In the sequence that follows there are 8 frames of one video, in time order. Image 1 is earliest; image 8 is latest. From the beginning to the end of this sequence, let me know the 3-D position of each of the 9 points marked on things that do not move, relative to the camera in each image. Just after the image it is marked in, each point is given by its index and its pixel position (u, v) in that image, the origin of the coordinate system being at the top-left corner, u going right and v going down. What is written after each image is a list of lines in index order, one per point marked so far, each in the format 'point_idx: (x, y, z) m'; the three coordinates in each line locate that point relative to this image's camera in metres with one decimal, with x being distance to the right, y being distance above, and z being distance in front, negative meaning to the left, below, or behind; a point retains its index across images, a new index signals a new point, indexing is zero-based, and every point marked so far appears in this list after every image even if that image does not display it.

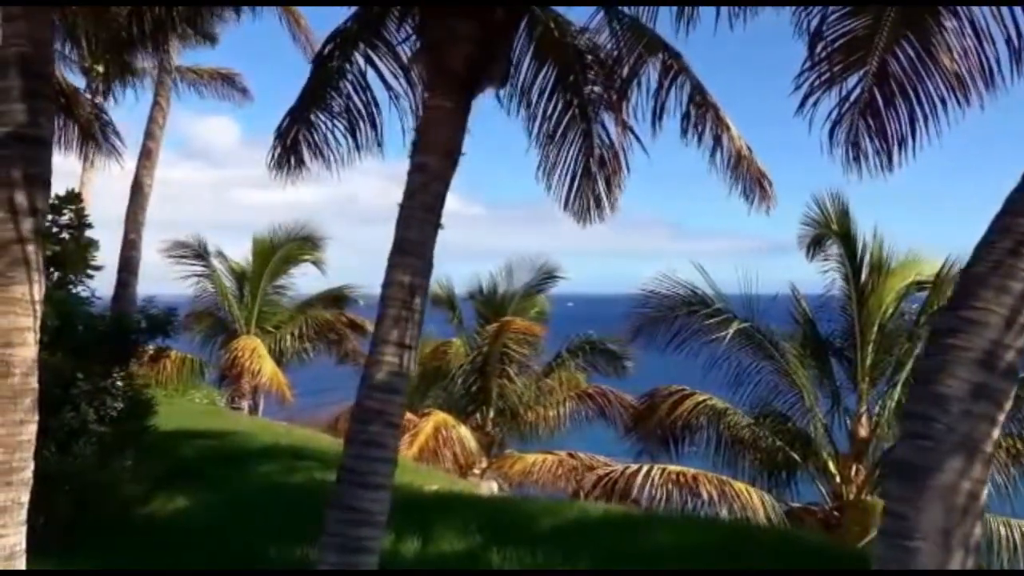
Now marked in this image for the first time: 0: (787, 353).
0: (+3.1, -0.7, +12.5) m
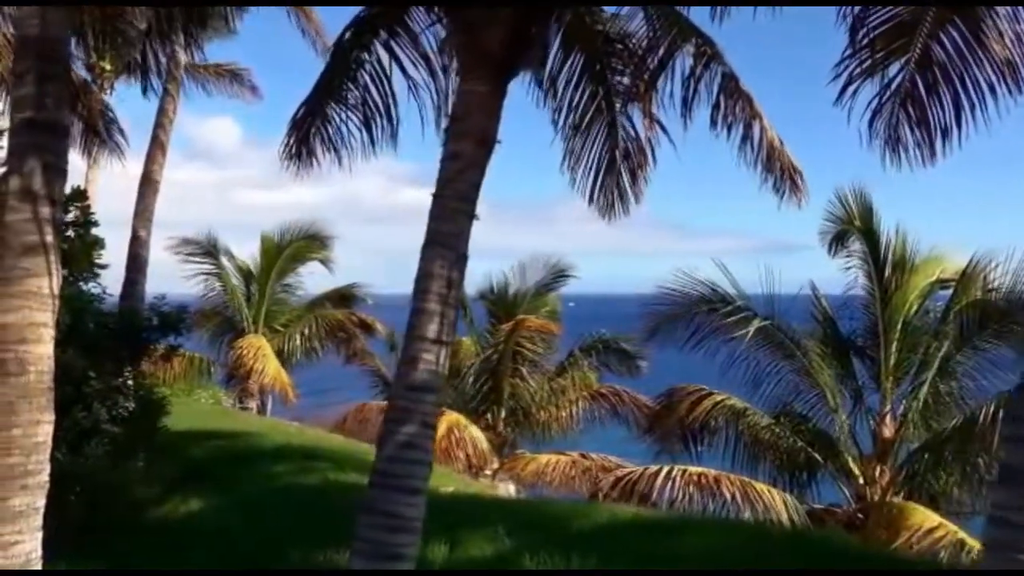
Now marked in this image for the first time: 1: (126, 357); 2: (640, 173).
0: (+3.3, -0.7, +12.3) m
1: (-3.2, -0.6, +9.1) m
2: (+1.1, +1.0, +9.2) m
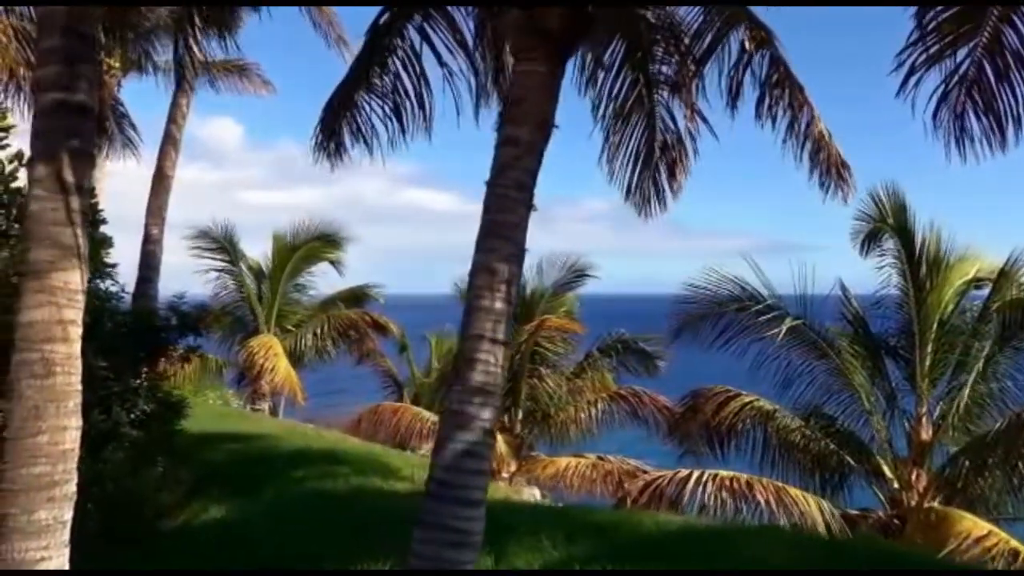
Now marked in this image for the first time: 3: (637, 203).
0: (+3.5, -0.7, +11.9) m
1: (-2.9, -0.5, +8.7) m
2: (+1.3, +1.0, +8.9) m
3: (+1.0, +0.7, +9.2) m
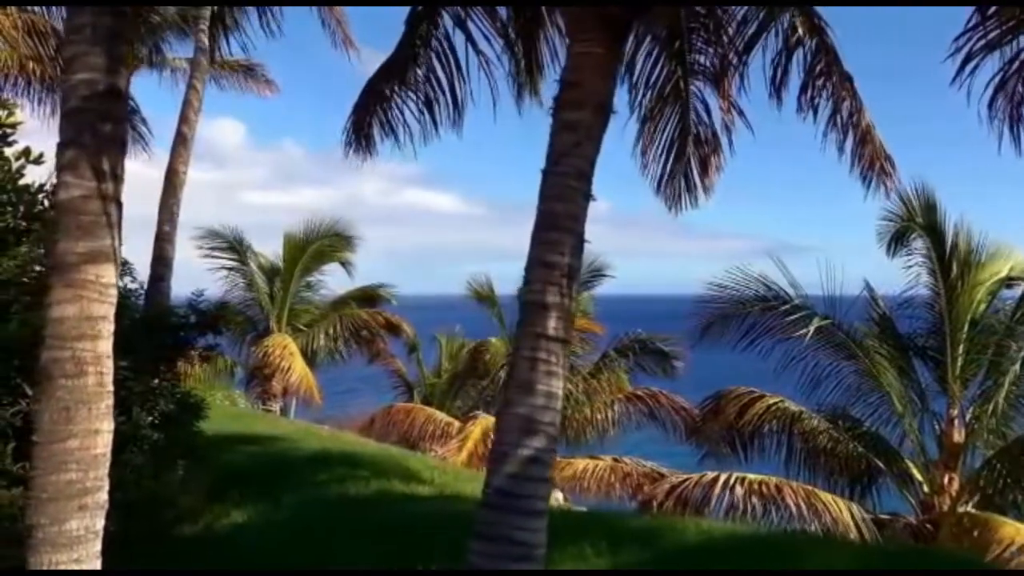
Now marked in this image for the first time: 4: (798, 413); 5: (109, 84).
0: (+3.8, -0.7, +11.6) m
1: (-2.7, -0.5, +8.5) m
2: (+1.6, +1.0, +8.6) m
3: (+1.3, +0.7, +8.9) m
4: (+3.1, -1.3, +11.7) m
5: (-1.7, +0.8, +4.5) m
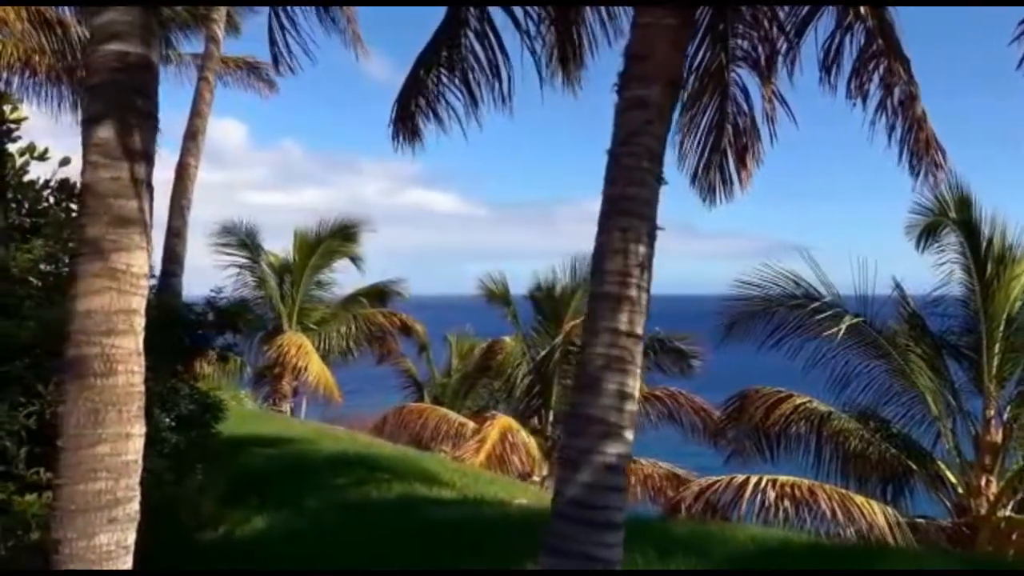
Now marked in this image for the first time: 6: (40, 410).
0: (+4.0, -0.6, +11.3) m
1: (-2.5, -0.5, +8.1) m
2: (+1.8, +1.0, +8.2) m
3: (+1.5, +0.8, +8.6) m
4: (+3.3, -1.3, +11.4) m
5: (-1.4, +0.9, +4.1) m
6: (-3.0, -0.8, +7.1) m
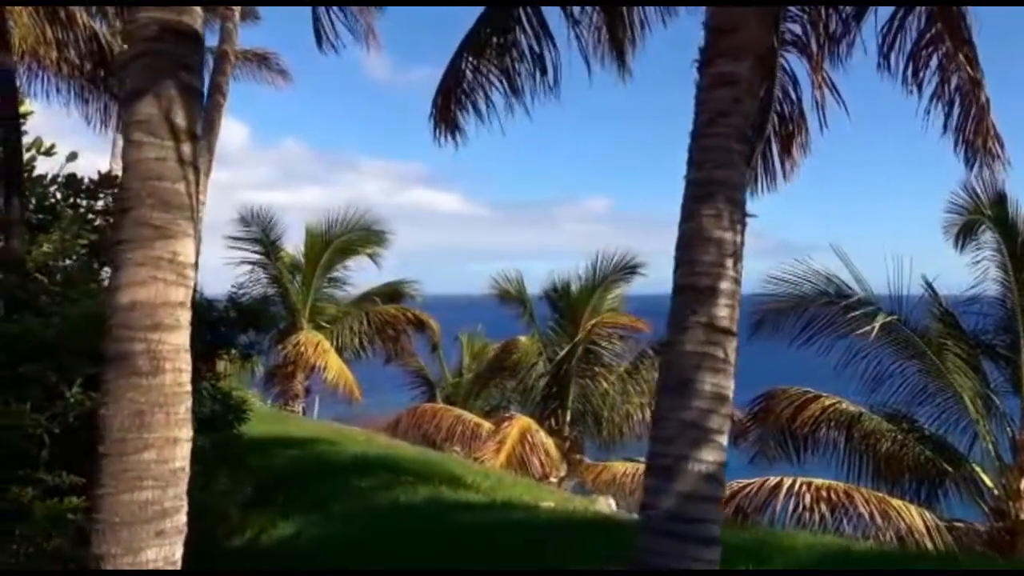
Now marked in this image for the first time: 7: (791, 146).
0: (+4.3, -0.6, +10.9) m
1: (-2.2, -0.5, +7.8) m
2: (+2.1, +1.1, +7.9) m
3: (+1.8, +0.8, +8.2) m
4: (+3.6, -1.3, +11.1) m
5: (-1.2, +0.9, +3.8) m
6: (-2.7, -0.8, +6.7) m
7: (+2.0, +1.0, +8.1) m
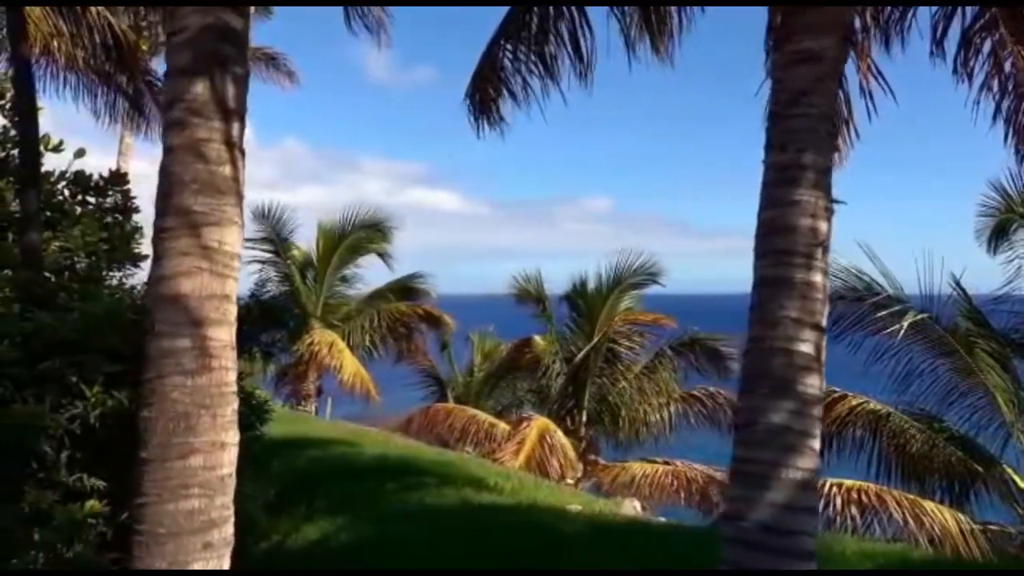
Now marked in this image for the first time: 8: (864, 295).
0: (+4.5, -0.6, +10.7) m
1: (-2.0, -0.4, +7.5) m
2: (+2.3, +1.1, +7.6) m
3: (+2.0, +0.8, +8.0) m
4: (+3.8, -1.2, +10.8) m
5: (-1.0, +0.9, +3.5) m
6: (-2.5, -0.7, +6.5) m
7: (+2.3, +1.0, +7.8) m
8: (+3.5, -0.1, +10.9) m
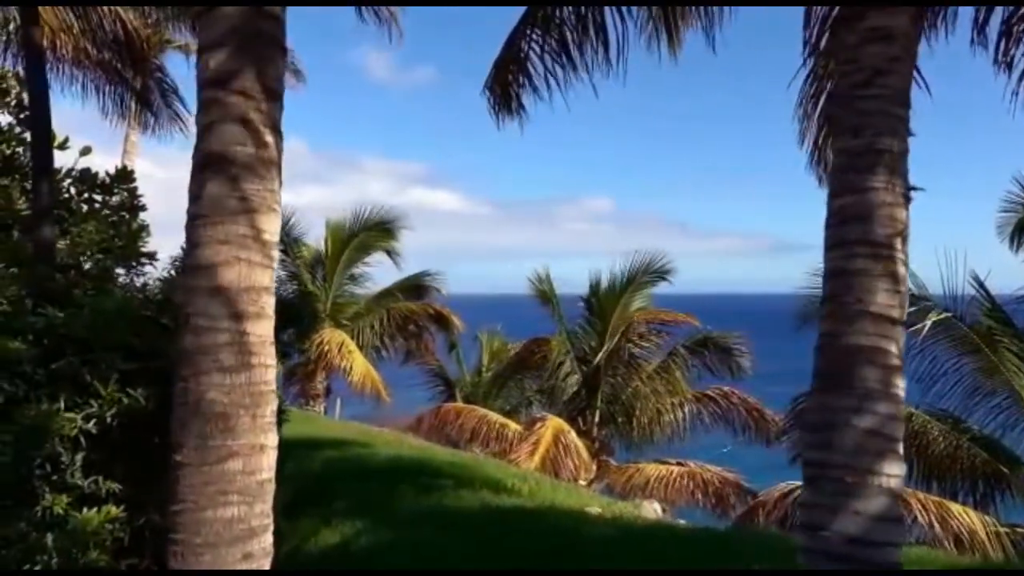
0: (+4.7, -0.6, +10.5) m
1: (-1.8, -0.4, +7.3) m
2: (+2.5, +1.1, +7.4) m
3: (+2.1, +0.8, +7.8) m
4: (+4.0, -1.2, +10.6) m
5: (-0.8, +0.9, +3.3) m
6: (-2.4, -0.7, +6.3) m
7: (+2.4, +1.1, +7.6) m
8: (+3.7, -0.1, +10.7) m
